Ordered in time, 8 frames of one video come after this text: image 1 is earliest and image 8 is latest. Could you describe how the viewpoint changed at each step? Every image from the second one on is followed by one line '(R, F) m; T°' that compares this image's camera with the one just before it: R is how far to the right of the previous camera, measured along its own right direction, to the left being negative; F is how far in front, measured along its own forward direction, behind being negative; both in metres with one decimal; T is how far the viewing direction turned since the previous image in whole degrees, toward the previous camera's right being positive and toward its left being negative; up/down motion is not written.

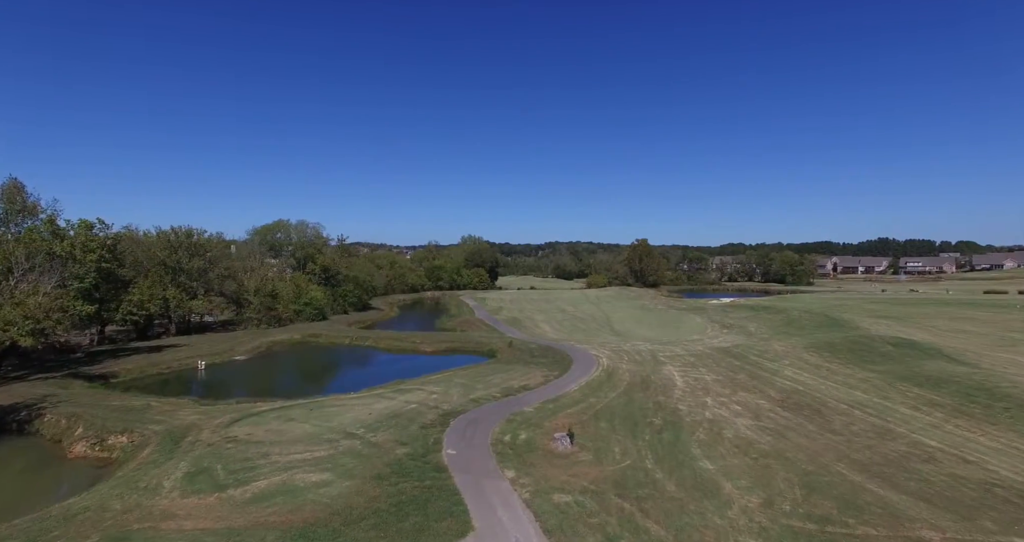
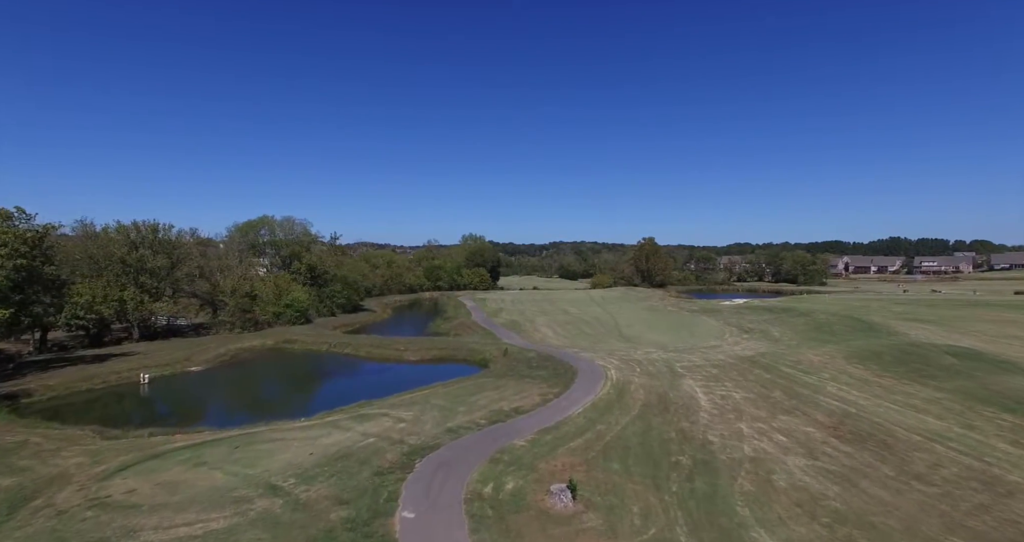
(+0.6, +5.4) m; 0°
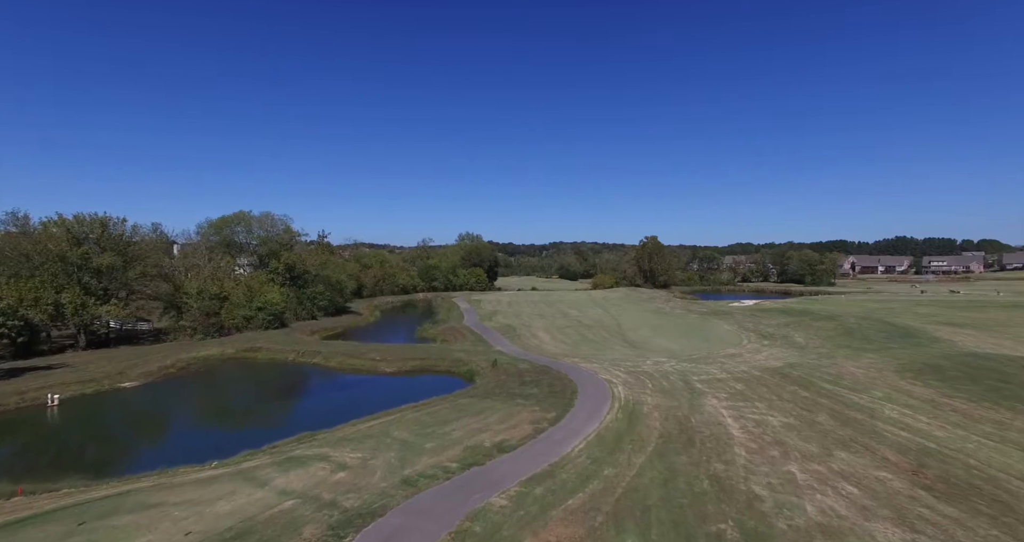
(+0.6, +5.5) m; 0°
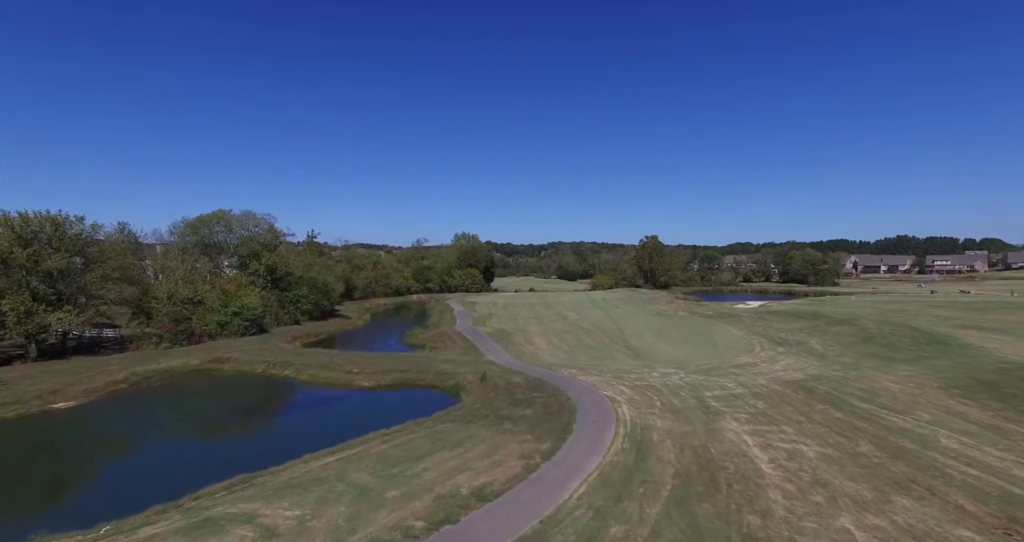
(+0.5, +3.8) m; 0°
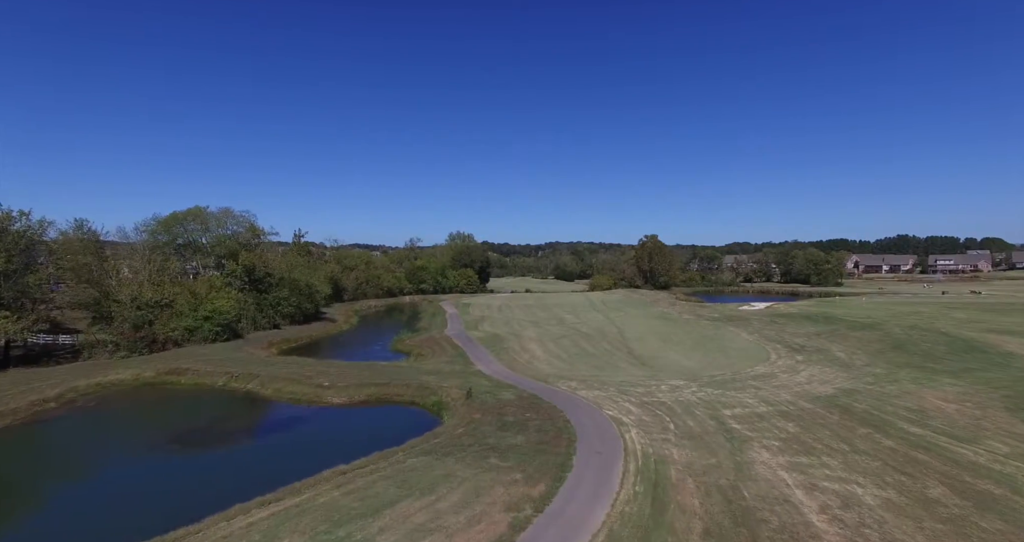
(+0.4, +4.0) m; 0°
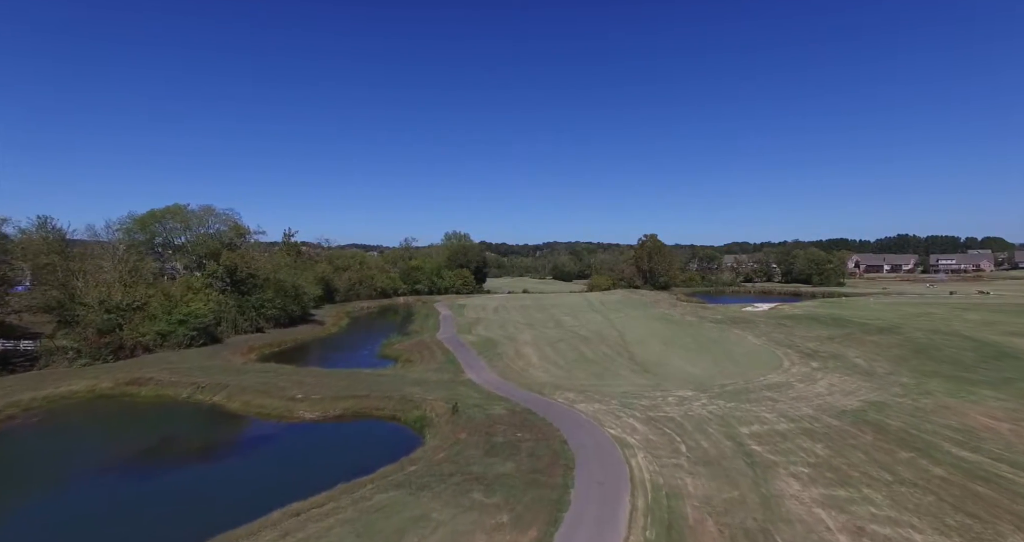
(+0.3, +2.9) m; 0°
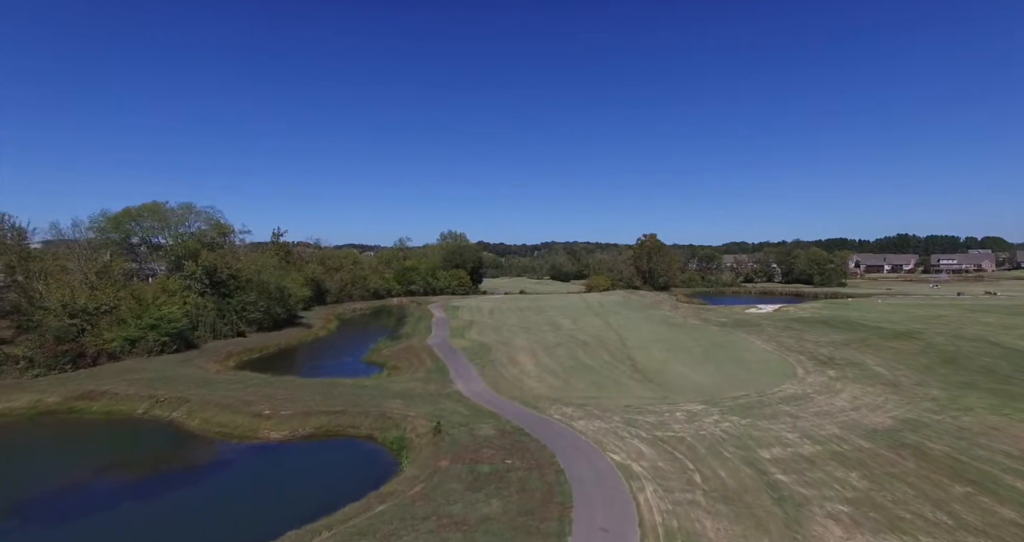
(+0.3, +2.8) m; 0°
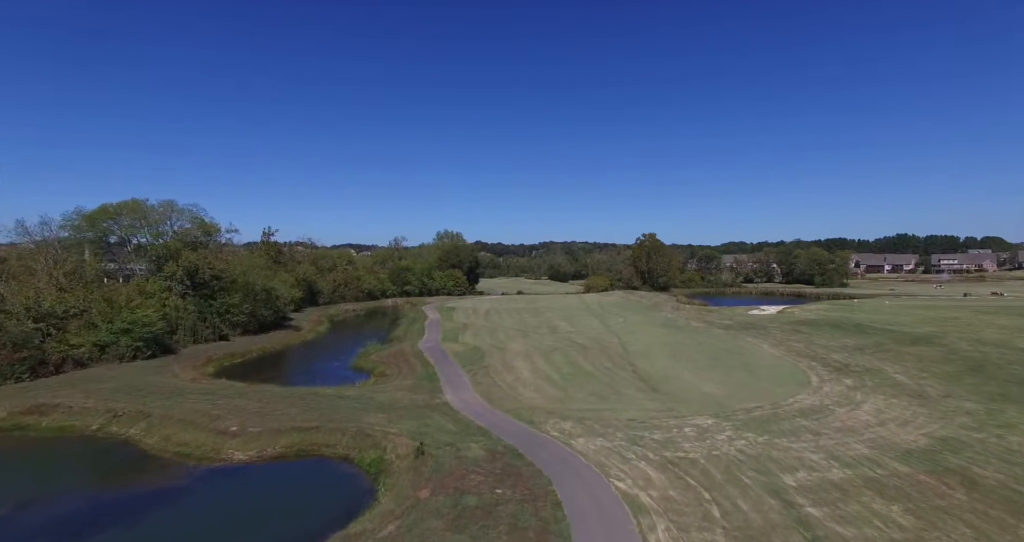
(+0.2, +2.4) m; 0°
